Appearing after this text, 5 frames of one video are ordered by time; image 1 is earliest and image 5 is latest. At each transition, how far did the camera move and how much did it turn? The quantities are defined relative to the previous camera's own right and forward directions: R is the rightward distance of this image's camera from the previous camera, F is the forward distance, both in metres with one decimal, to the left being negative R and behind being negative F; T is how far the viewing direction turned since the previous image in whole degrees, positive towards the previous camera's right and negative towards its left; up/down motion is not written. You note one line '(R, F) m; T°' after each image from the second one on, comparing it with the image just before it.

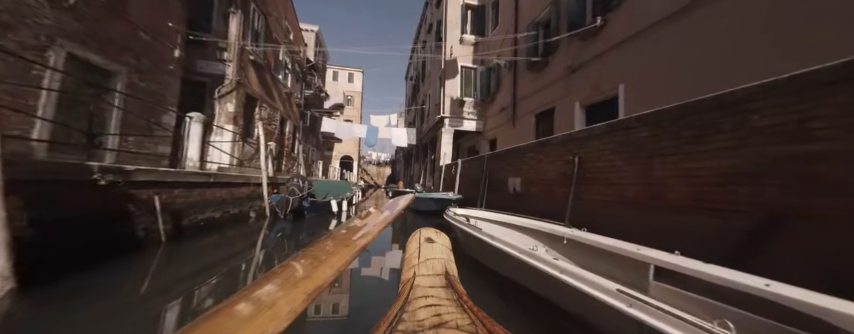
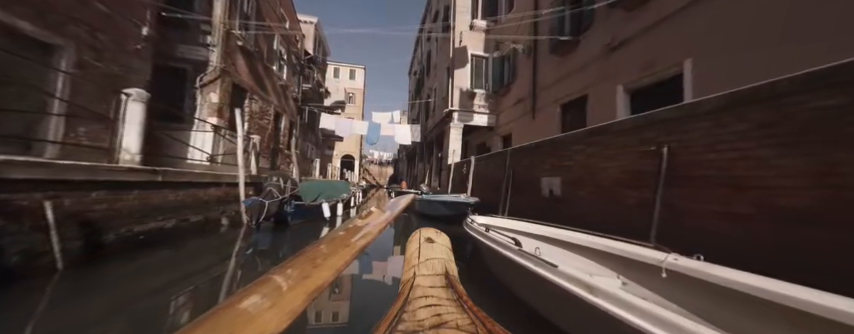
(-0.2, +1.3) m; -1°
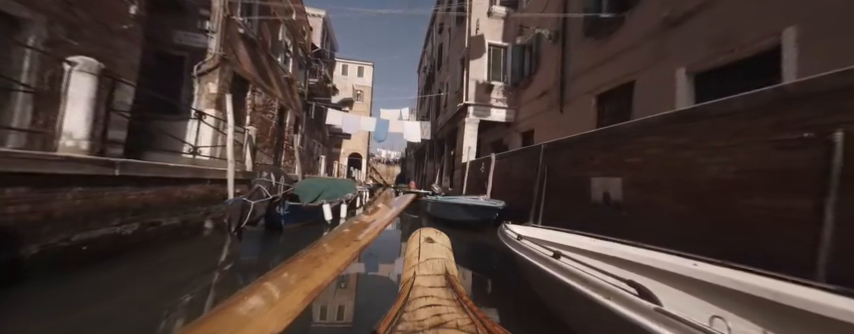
(-0.2, +0.9) m; -2°
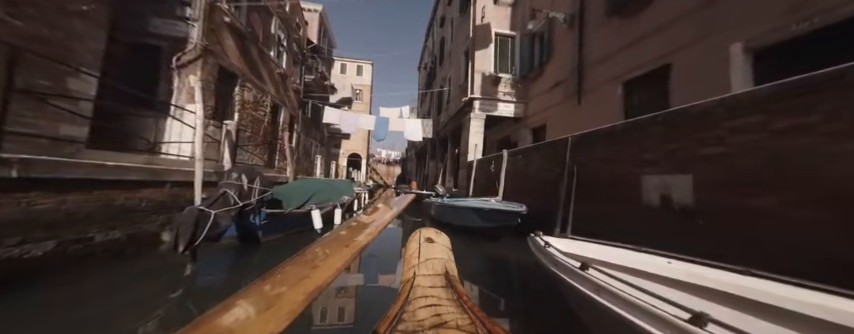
(-0.1, +0.8) m; 0°
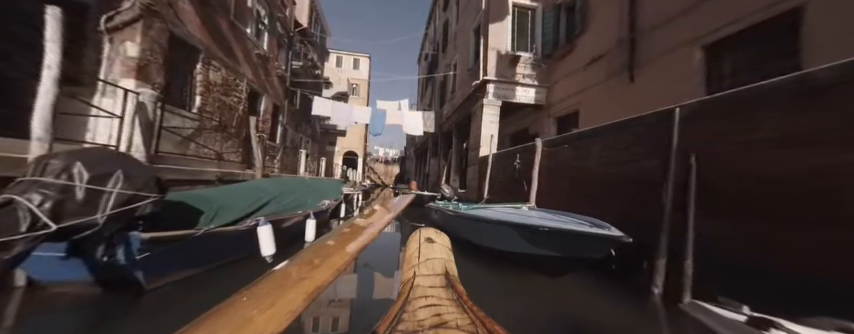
(-0.2, +1.8) m; 0°
